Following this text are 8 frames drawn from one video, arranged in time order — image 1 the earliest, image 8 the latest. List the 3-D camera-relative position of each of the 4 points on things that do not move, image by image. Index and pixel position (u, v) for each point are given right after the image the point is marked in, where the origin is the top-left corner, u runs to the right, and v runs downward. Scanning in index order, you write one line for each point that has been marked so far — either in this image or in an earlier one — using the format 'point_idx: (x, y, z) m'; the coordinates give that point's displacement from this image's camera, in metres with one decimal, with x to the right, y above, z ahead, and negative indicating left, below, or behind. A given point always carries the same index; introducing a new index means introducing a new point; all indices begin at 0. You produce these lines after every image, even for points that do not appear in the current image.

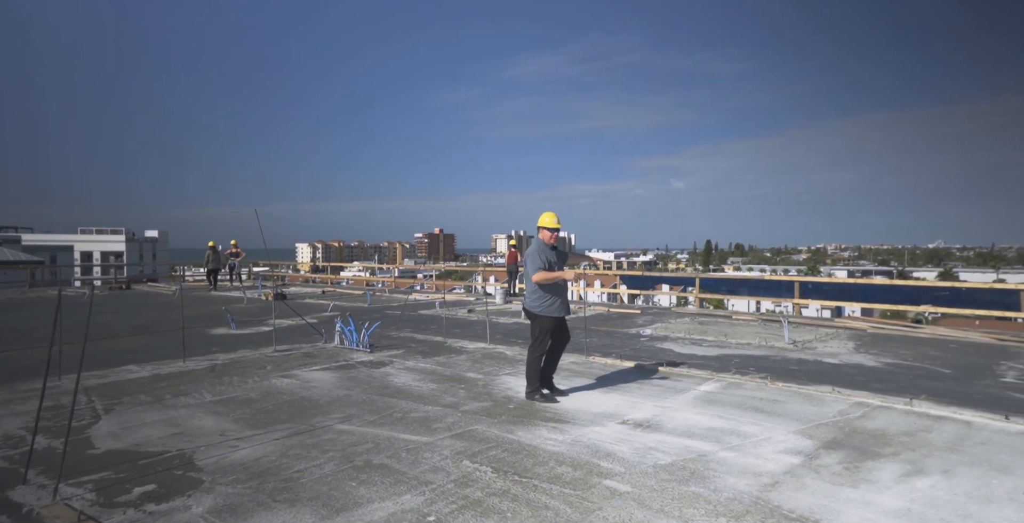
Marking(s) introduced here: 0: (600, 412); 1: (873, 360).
0: (+0.6, -1.1, +4.8) m
1: (+4.8, -1.3, +8.5) m
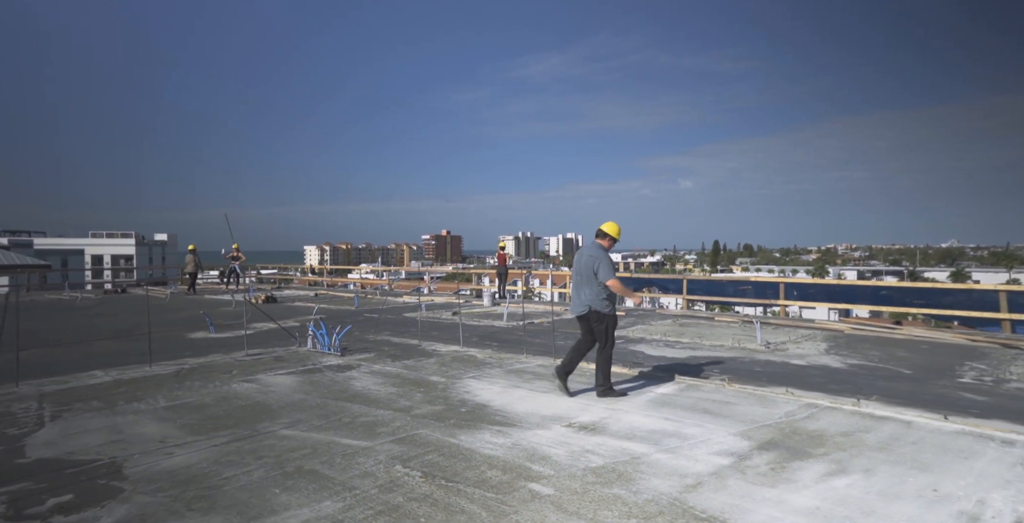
0: (+0.3, -1.2, +4.9) m
1: (+4.4, -1.3, +8.7) m
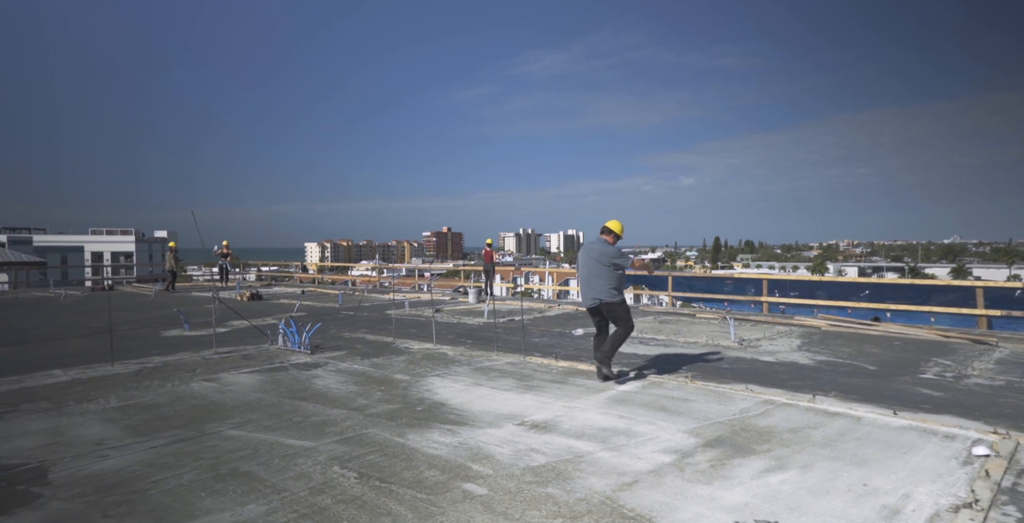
0: (-0.1, -1.2, +5.0) m
1: (+4.1, -1.3, +8.8) m
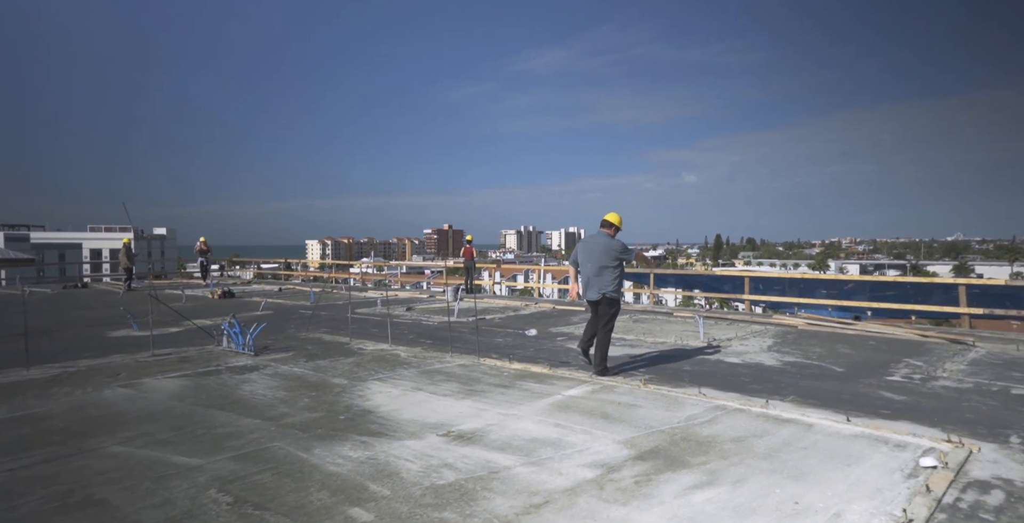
0: (-0.6, -1.2, +4.7) m
1: (+3.5, -1.3, +8.5) m
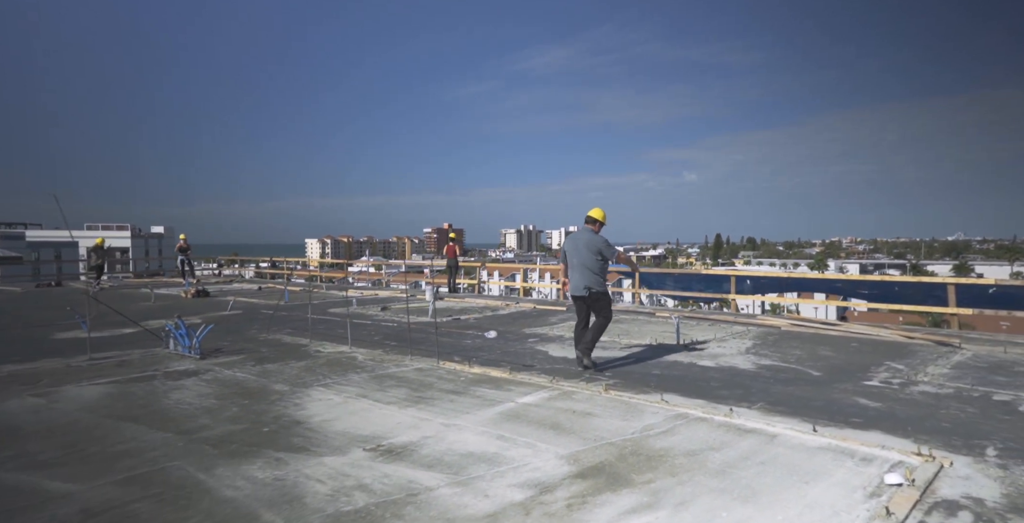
0: (-1.0, -1.2, +4.4) m
1: (+3.1, -1.3, +8.2) m
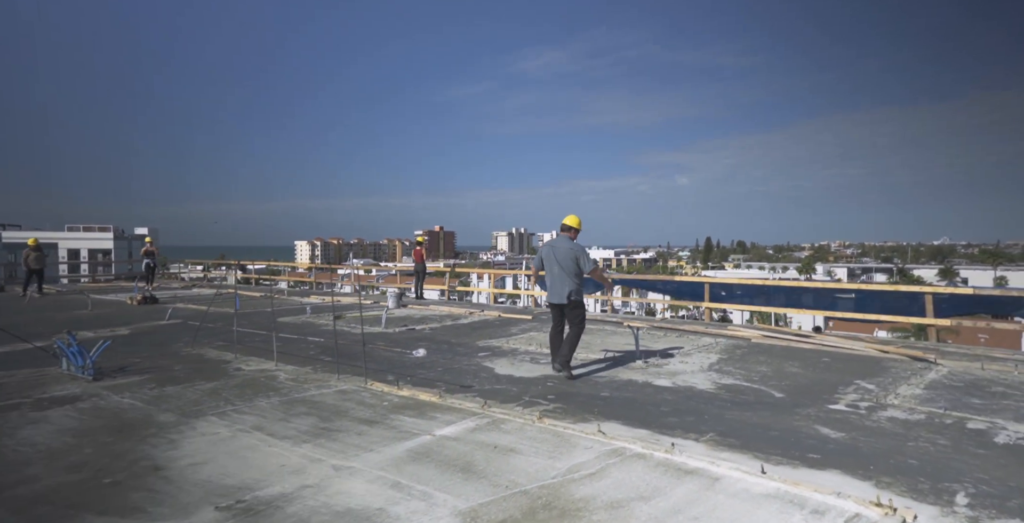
0: (-1.6, -1.3, +3.7) m
1: (+2.4, -1.4, +7.6) m
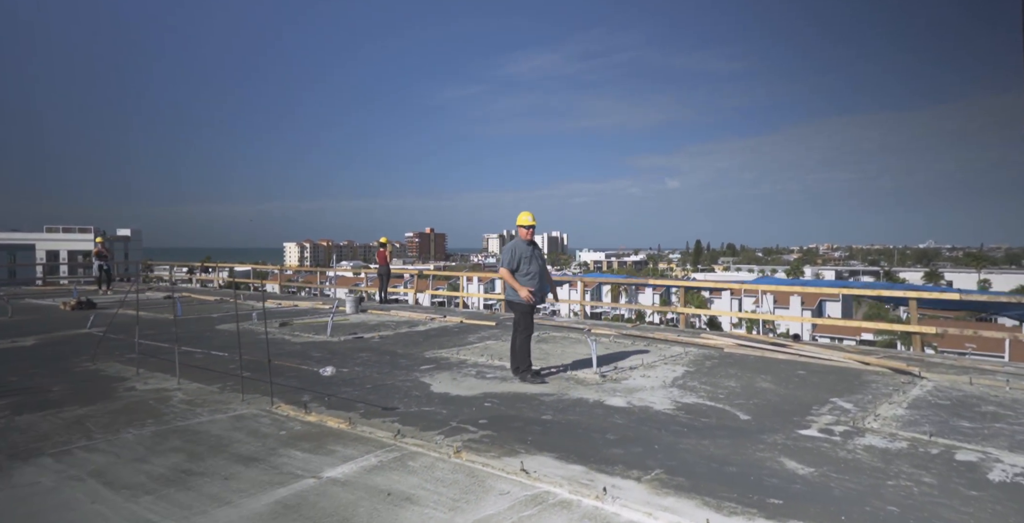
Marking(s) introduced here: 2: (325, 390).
0: (-2.2, -1.3, +2.8) m
1: (+1.7, -1.4, +6.8) m
2: (-1.9, -1.3, +6.5) m
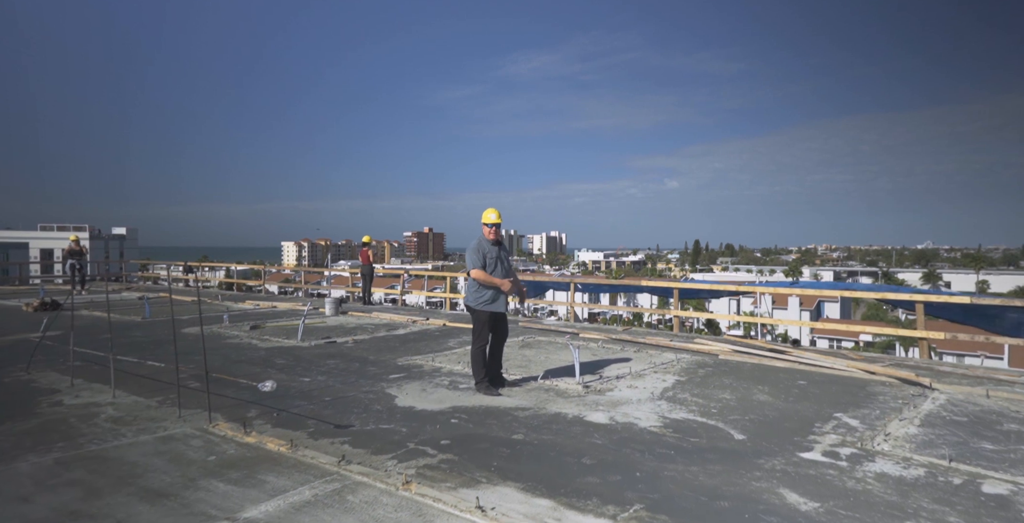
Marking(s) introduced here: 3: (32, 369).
0: (-2.5, -1.3, +2.2) m
1: (+1.4, -1.4, +6.2) m
2: (-2.2, -1.3, +5.9) m
3: (-5.0, -1.1, +6.7) m
